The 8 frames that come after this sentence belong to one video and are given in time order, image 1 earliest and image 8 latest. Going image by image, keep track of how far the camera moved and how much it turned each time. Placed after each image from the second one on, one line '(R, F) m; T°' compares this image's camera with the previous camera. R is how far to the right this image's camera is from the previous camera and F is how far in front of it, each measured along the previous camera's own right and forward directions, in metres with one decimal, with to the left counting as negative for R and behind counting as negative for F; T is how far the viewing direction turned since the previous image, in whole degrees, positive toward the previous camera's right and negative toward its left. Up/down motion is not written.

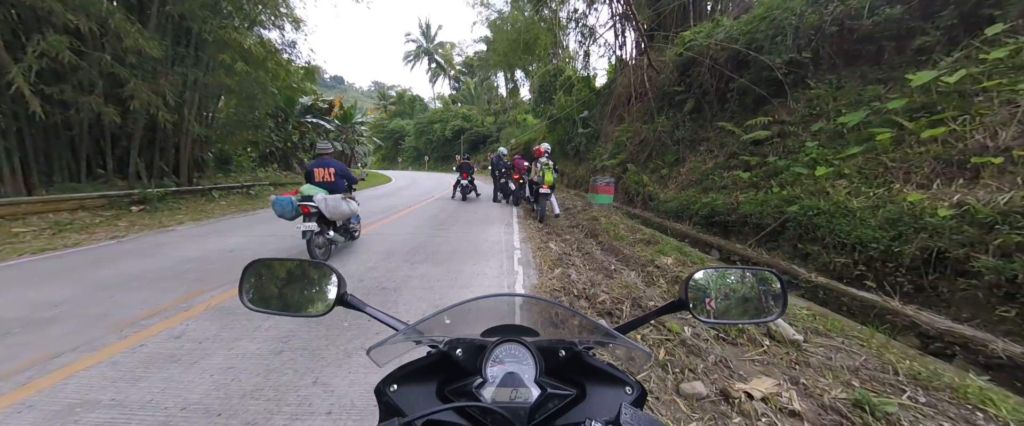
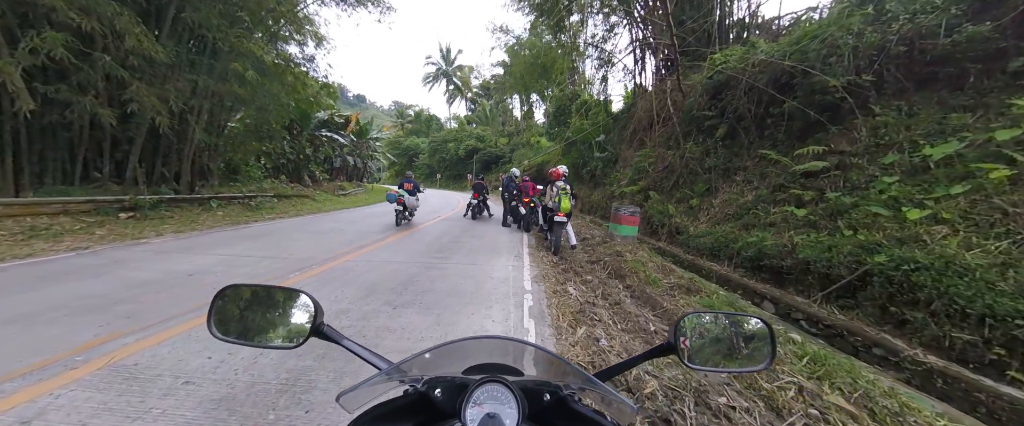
(0.0, +0.3) m; -2°
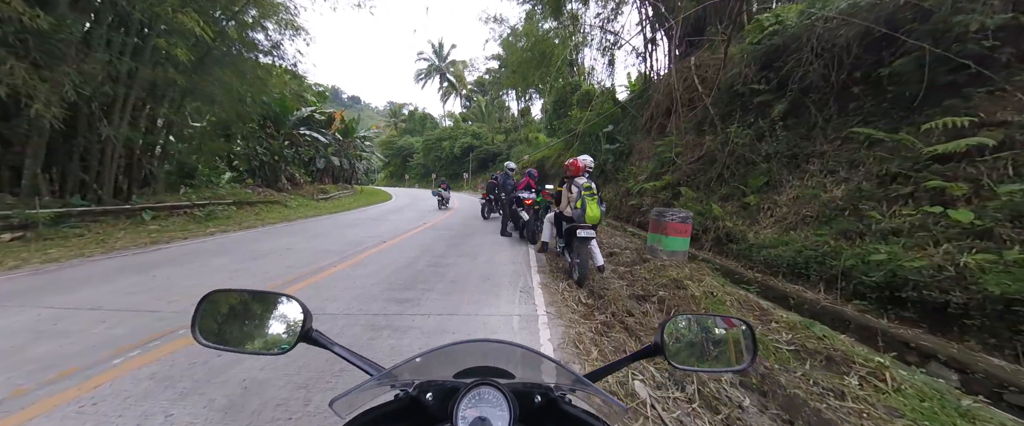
(0.0, +0.8) m; 0°
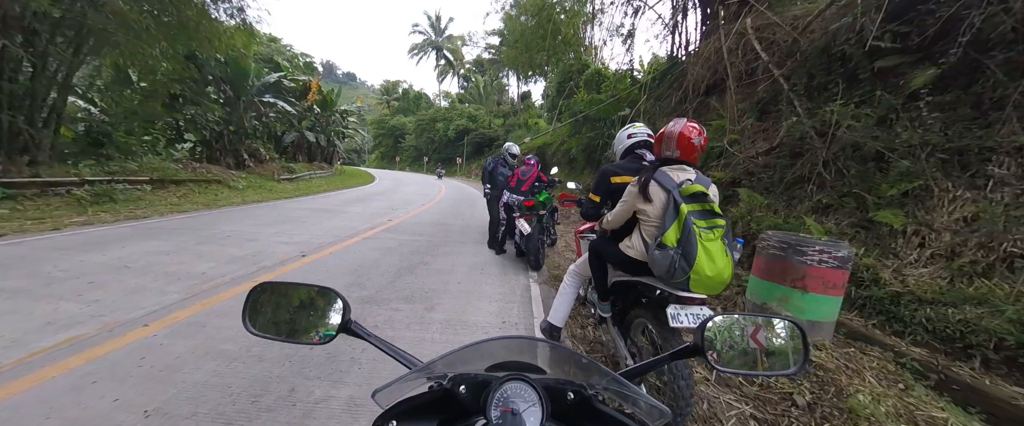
(0.0, +1.0) m; +1°
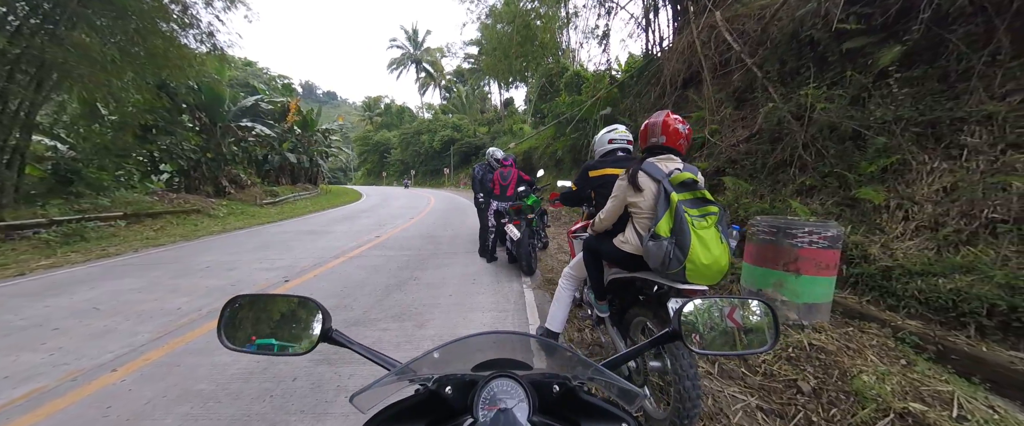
(0.0, 0.0) m; +2°
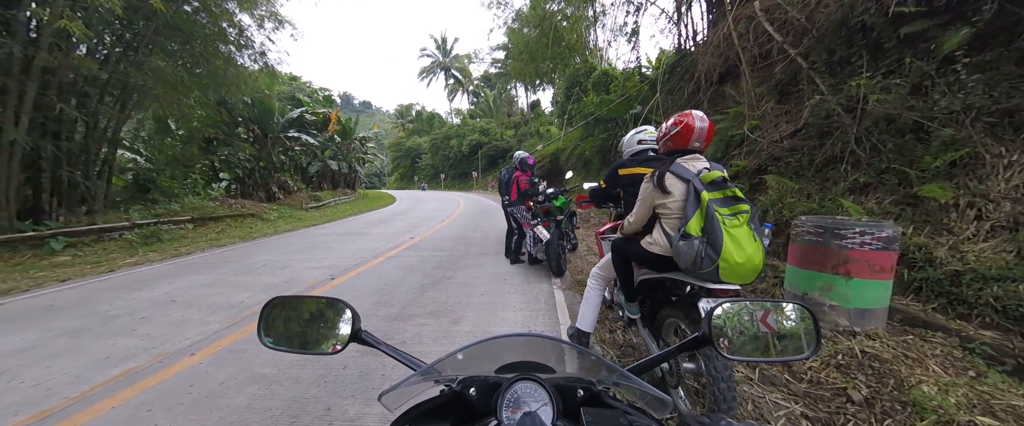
(0.0, 0.0) m; -5°
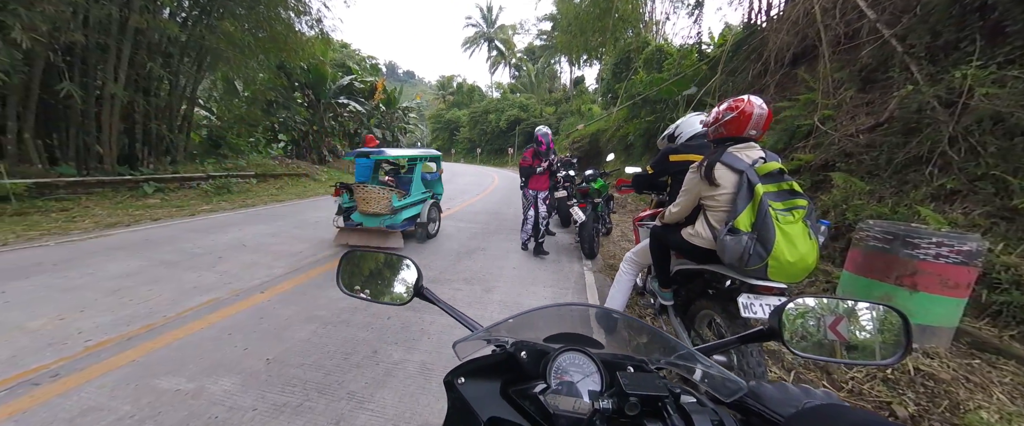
(0.0, -0.1) m; -5°
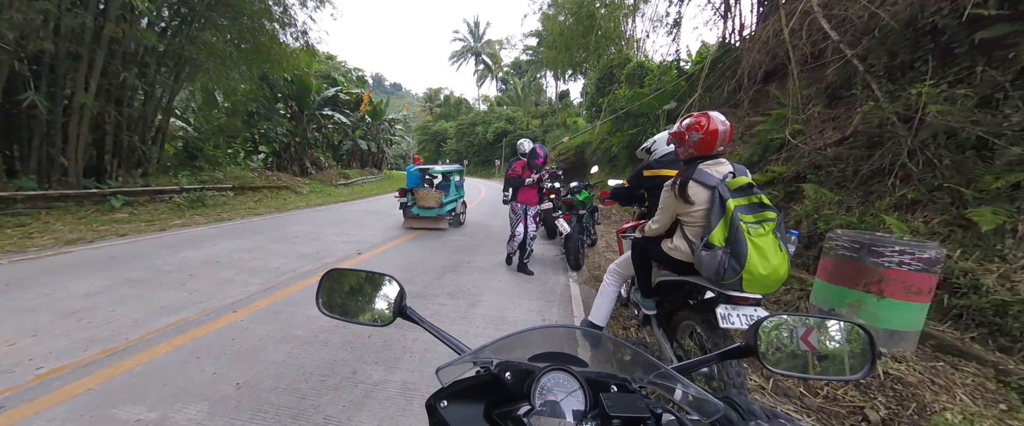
(0.0, 0.0) m; +2°
